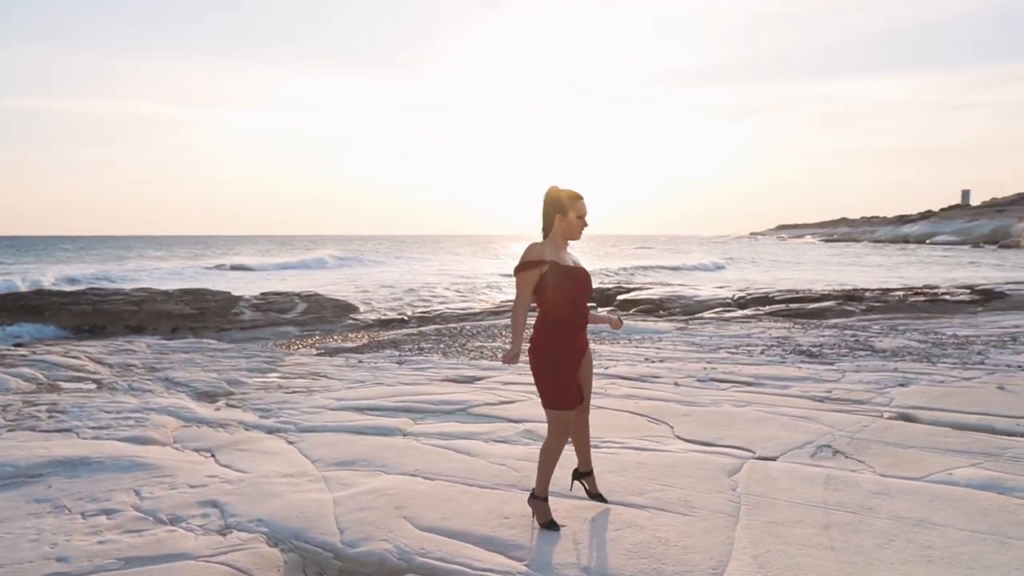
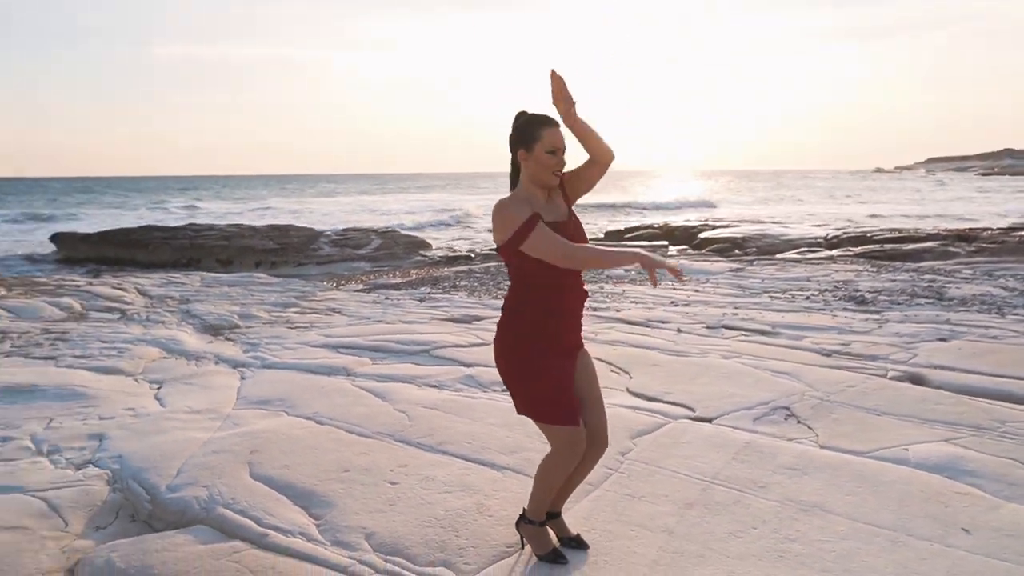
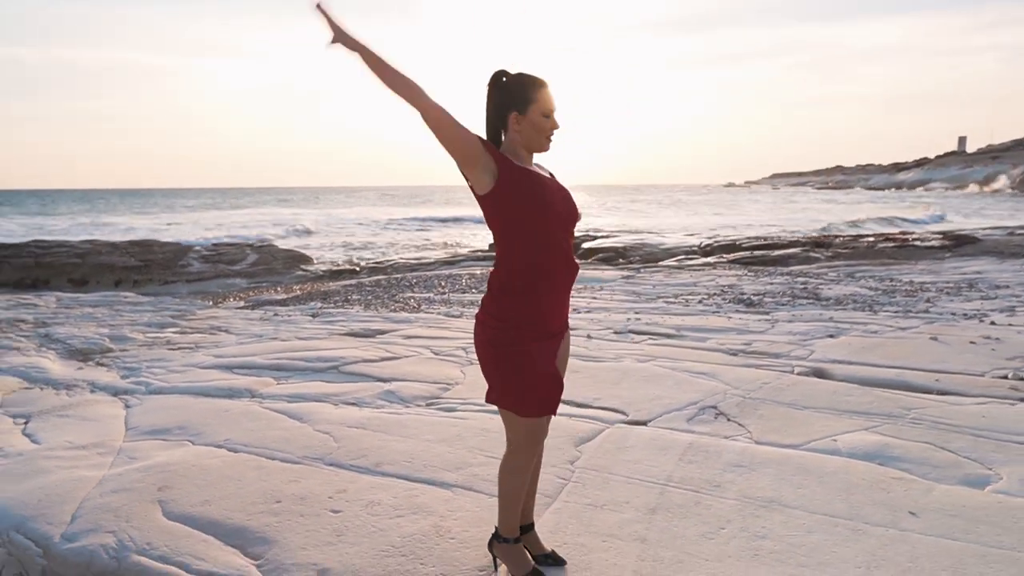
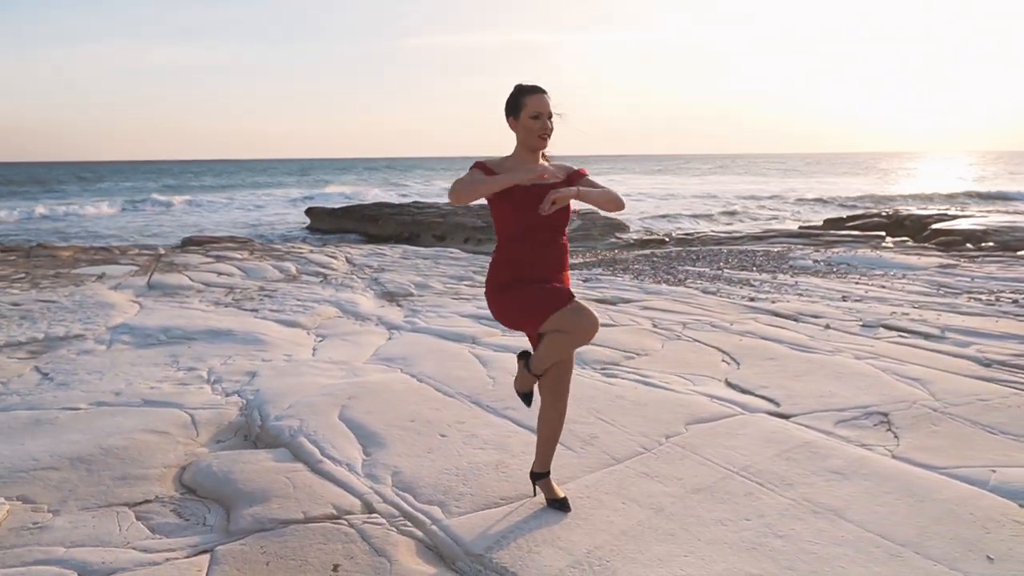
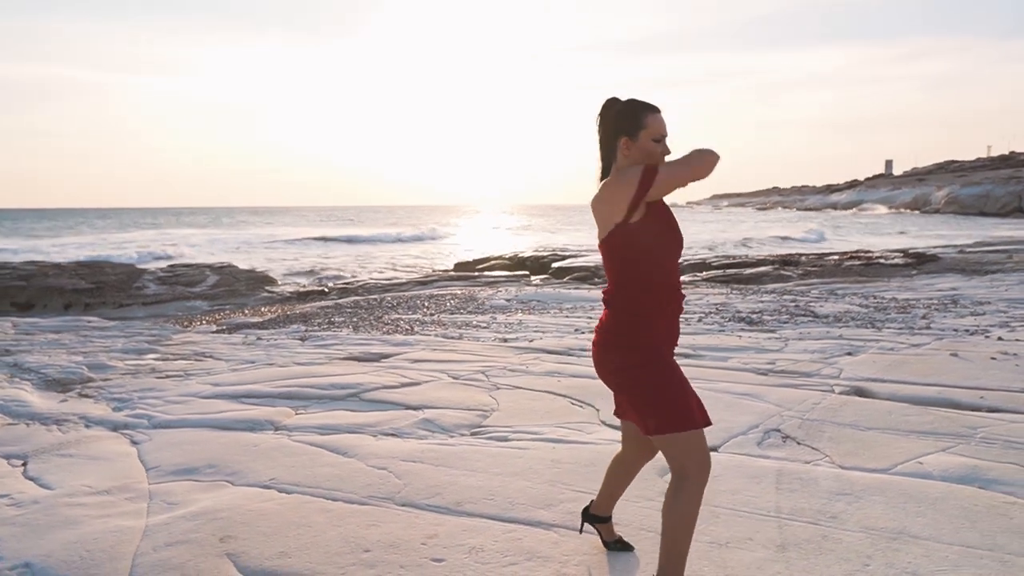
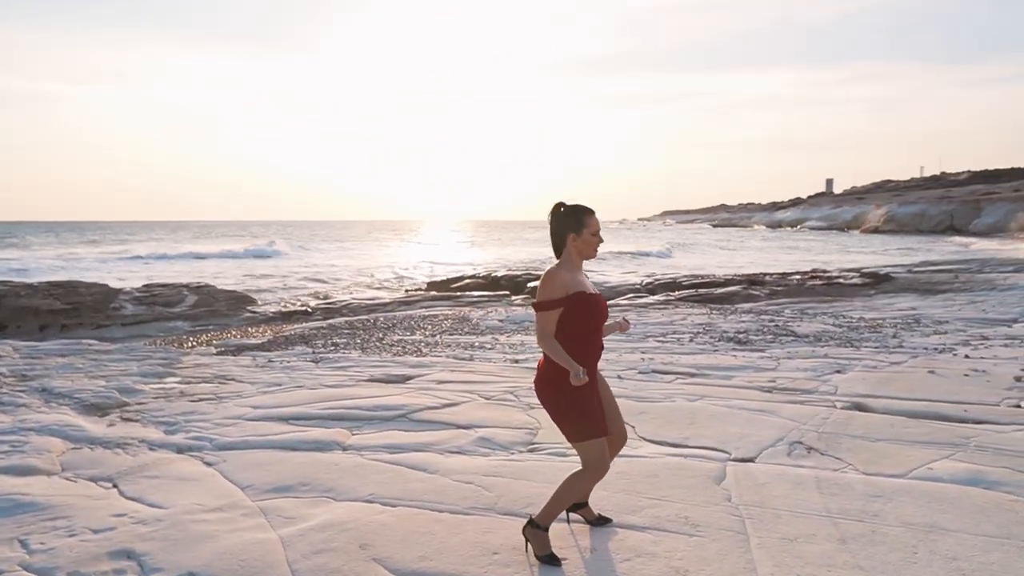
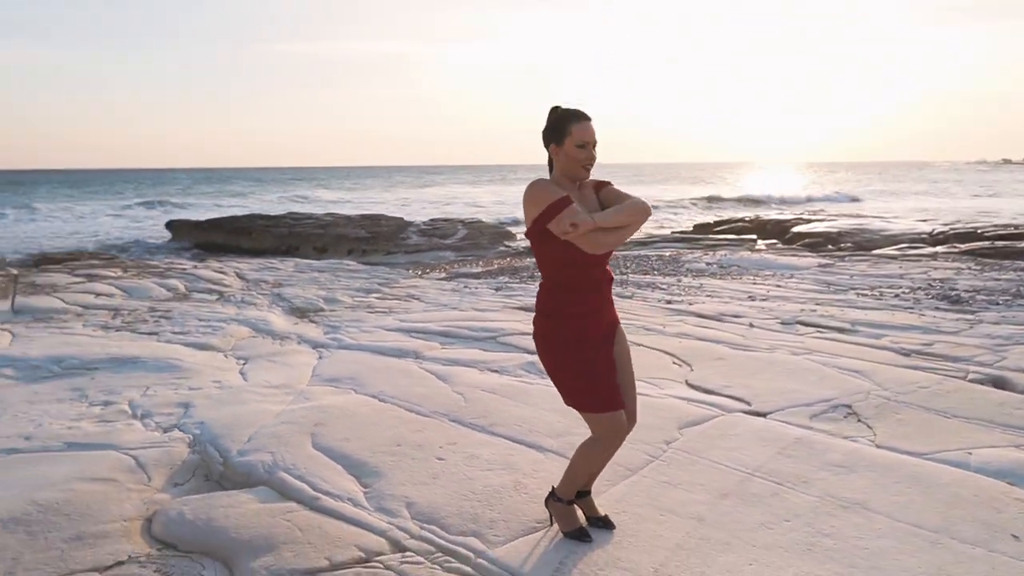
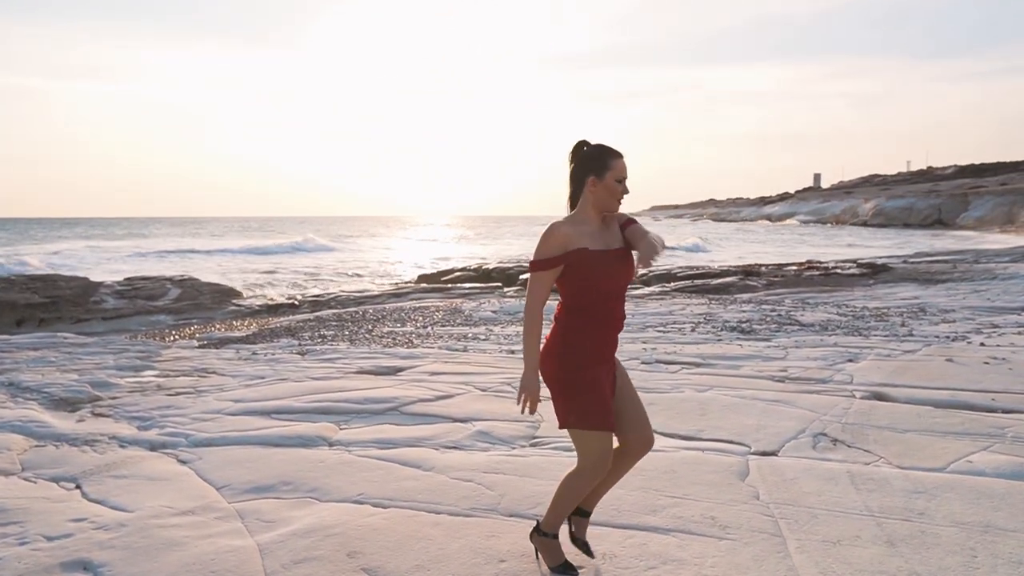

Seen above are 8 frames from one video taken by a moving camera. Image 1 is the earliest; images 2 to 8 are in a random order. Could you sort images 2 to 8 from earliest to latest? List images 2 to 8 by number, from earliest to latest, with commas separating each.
6, 8, 5, 3, 2, 7, 4
